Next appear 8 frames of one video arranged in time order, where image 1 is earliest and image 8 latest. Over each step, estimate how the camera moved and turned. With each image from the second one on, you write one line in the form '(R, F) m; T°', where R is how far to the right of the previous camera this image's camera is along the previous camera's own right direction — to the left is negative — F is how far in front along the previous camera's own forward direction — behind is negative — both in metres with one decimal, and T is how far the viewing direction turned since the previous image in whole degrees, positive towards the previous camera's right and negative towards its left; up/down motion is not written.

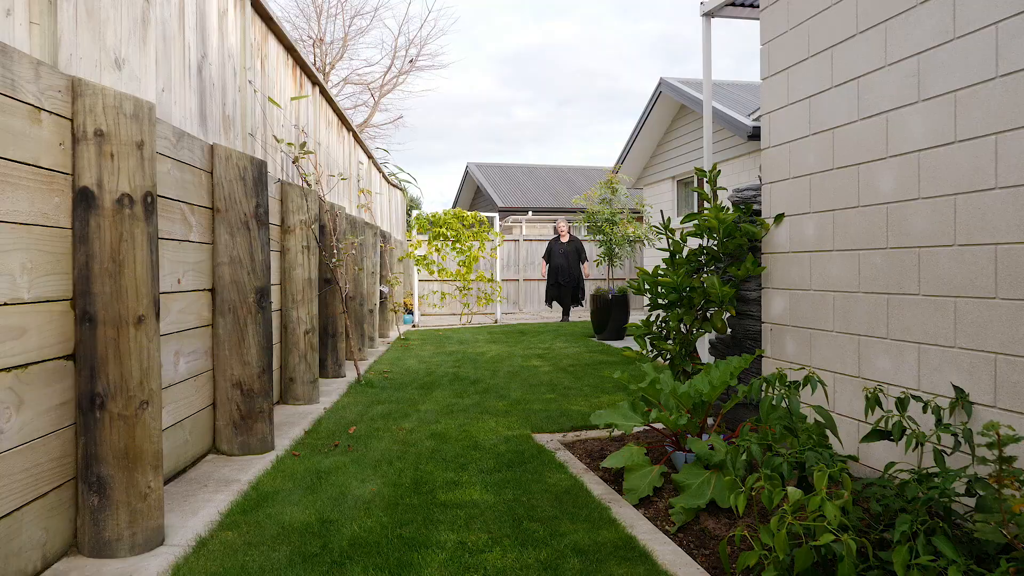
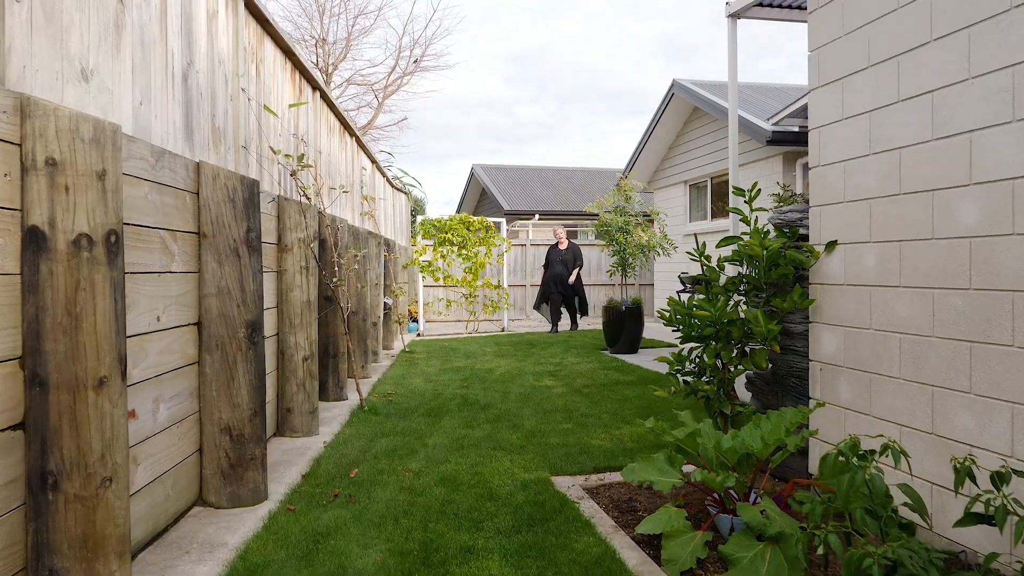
(-0.1, +0.3) m; 0°
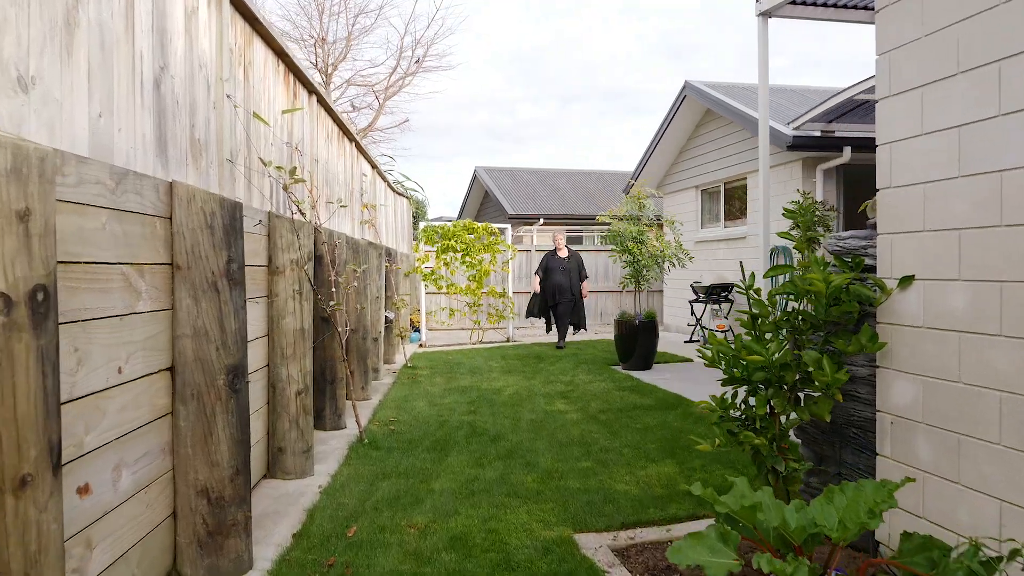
(-0.1, +0.4) m; 0°
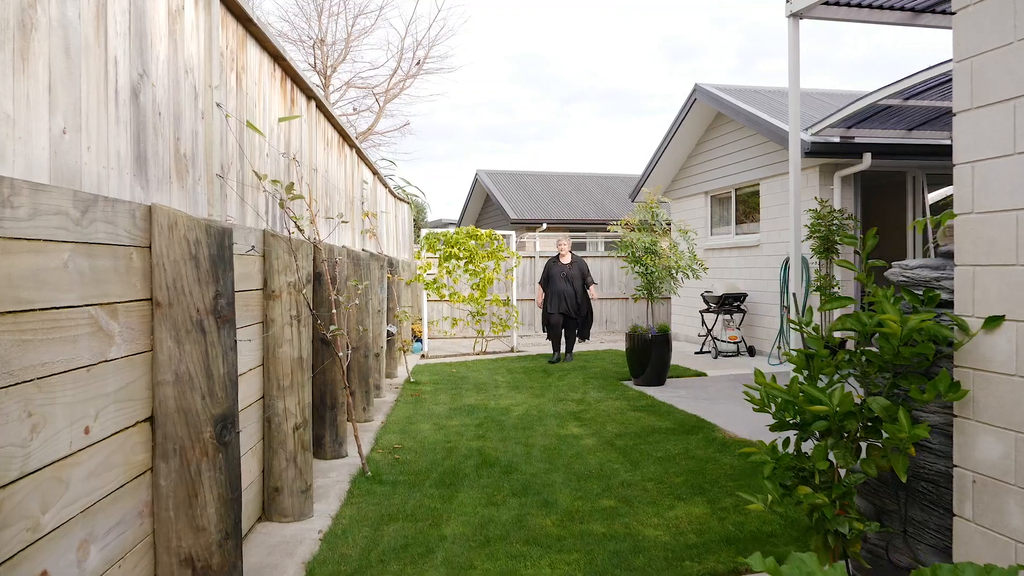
(-0.1, +0.3) m; 0°
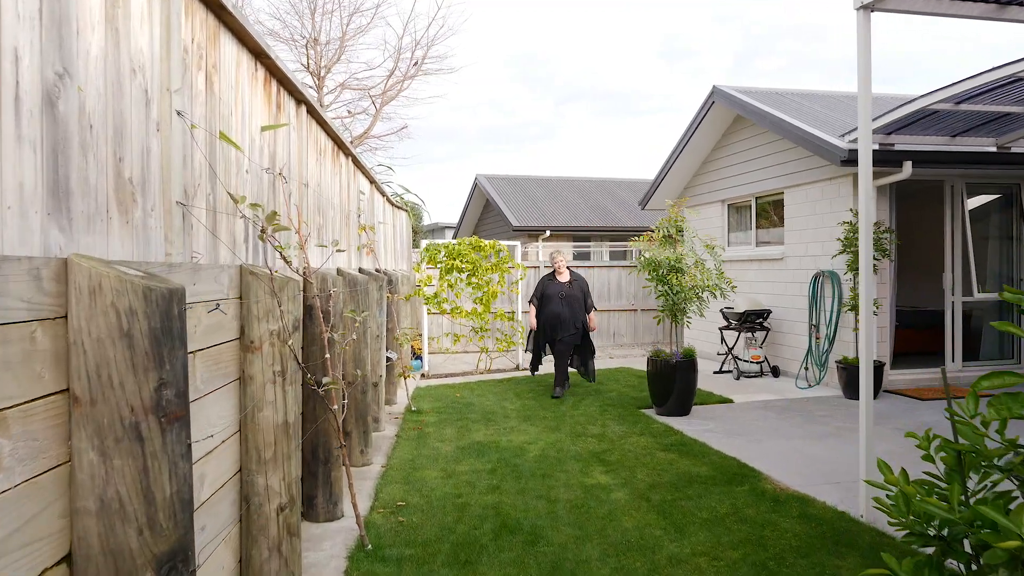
(-0.1, +0.6) m; 0°
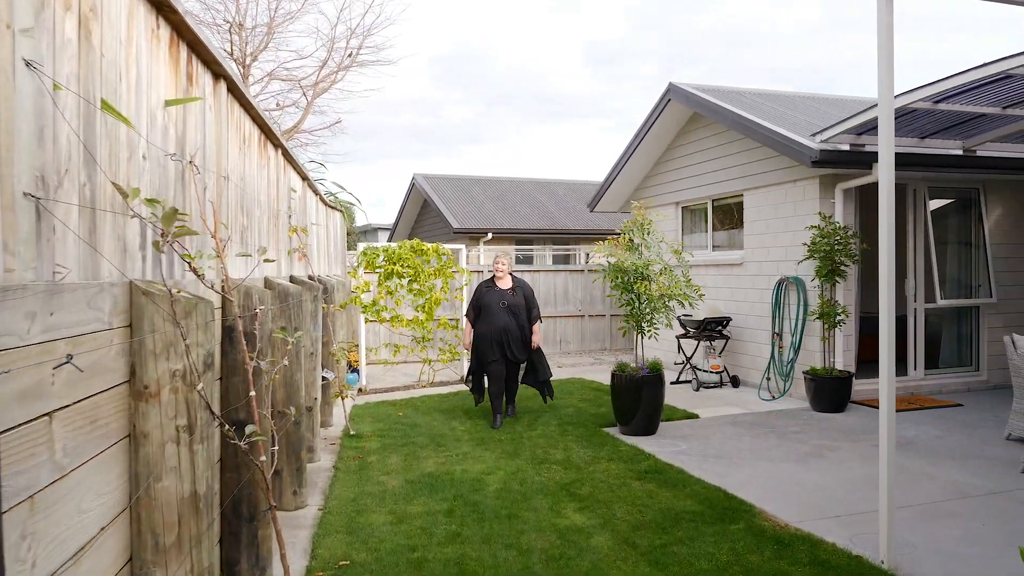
(-0.1, +0.6) m; +5°
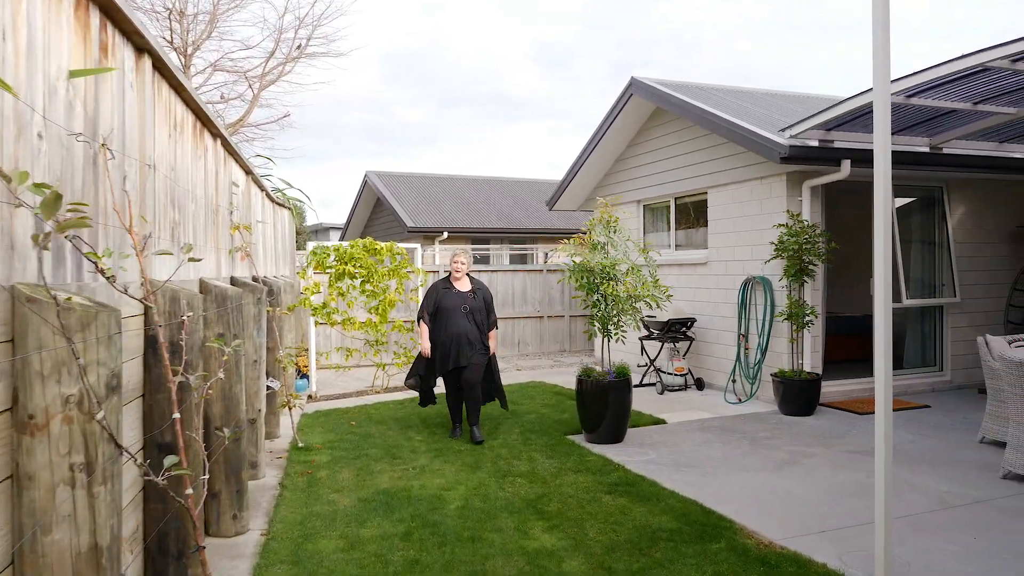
(0.0, +0.3) m; +3°
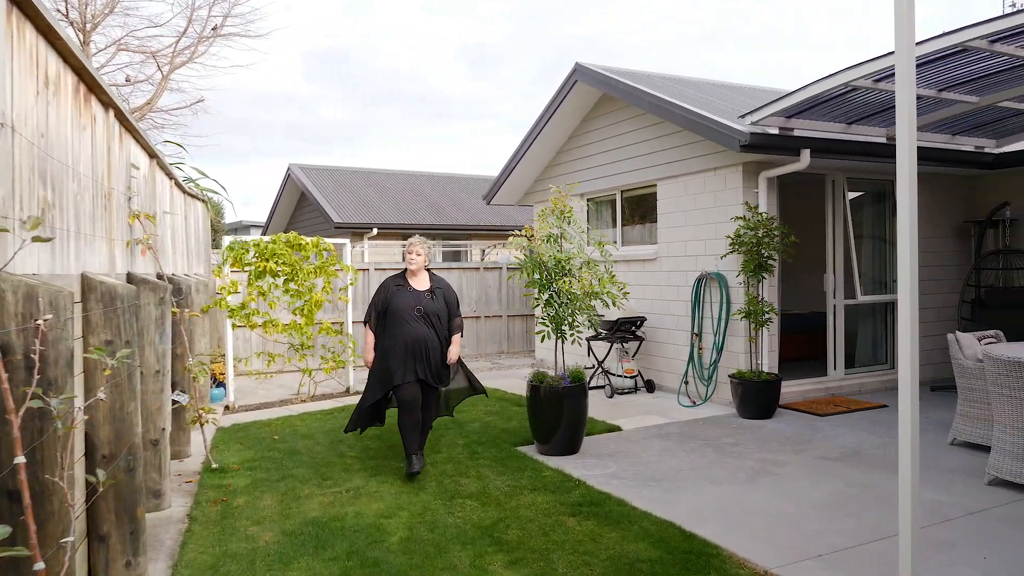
(-0.1, +0.5) m; +5°
